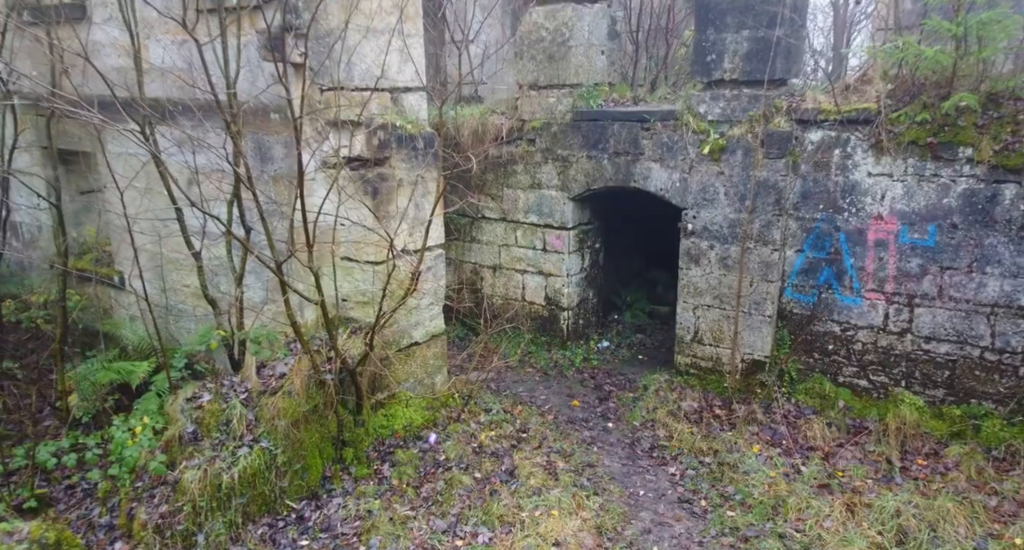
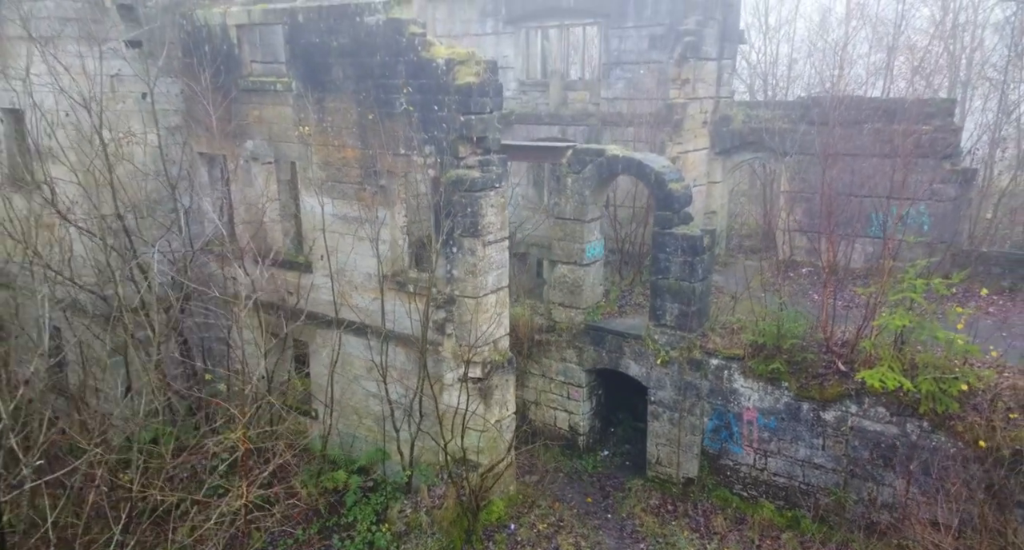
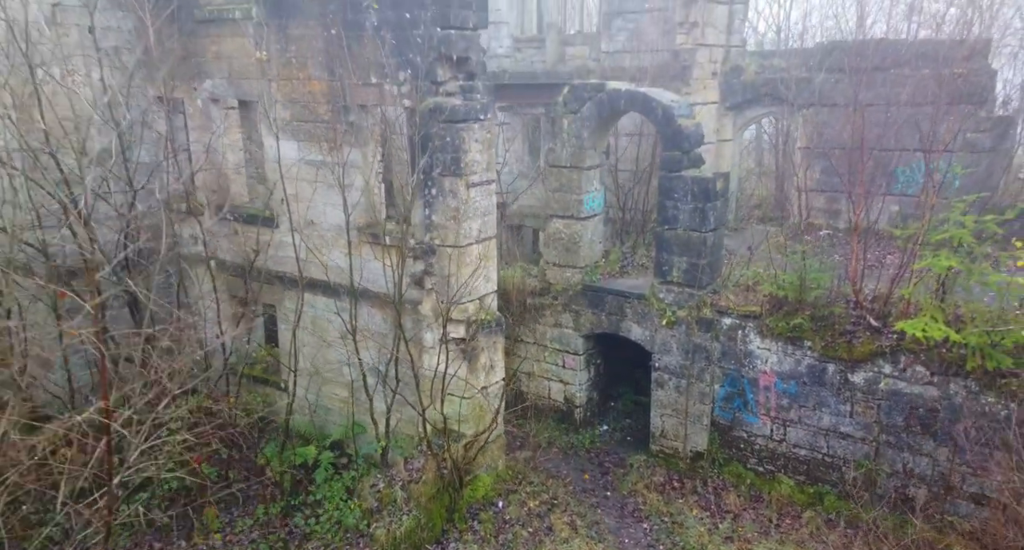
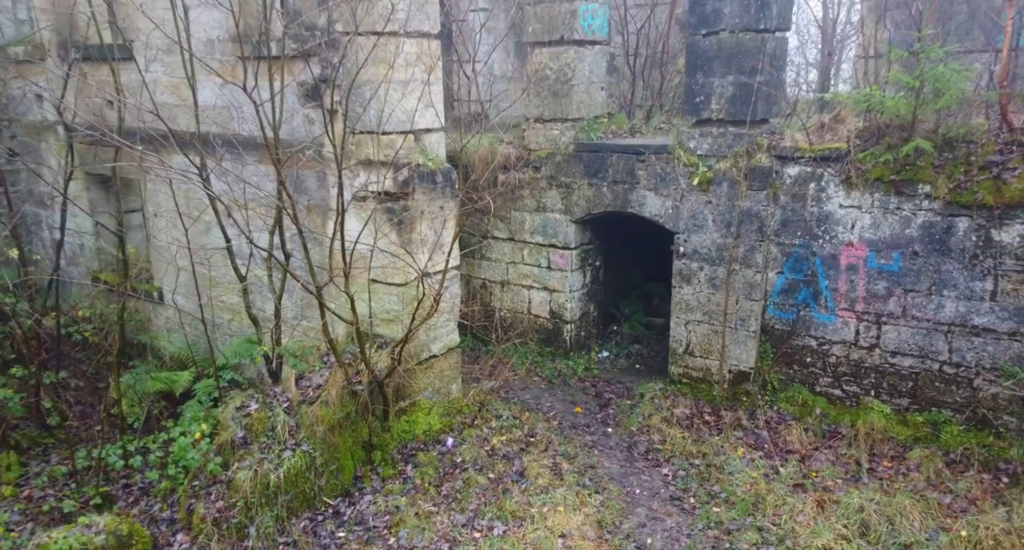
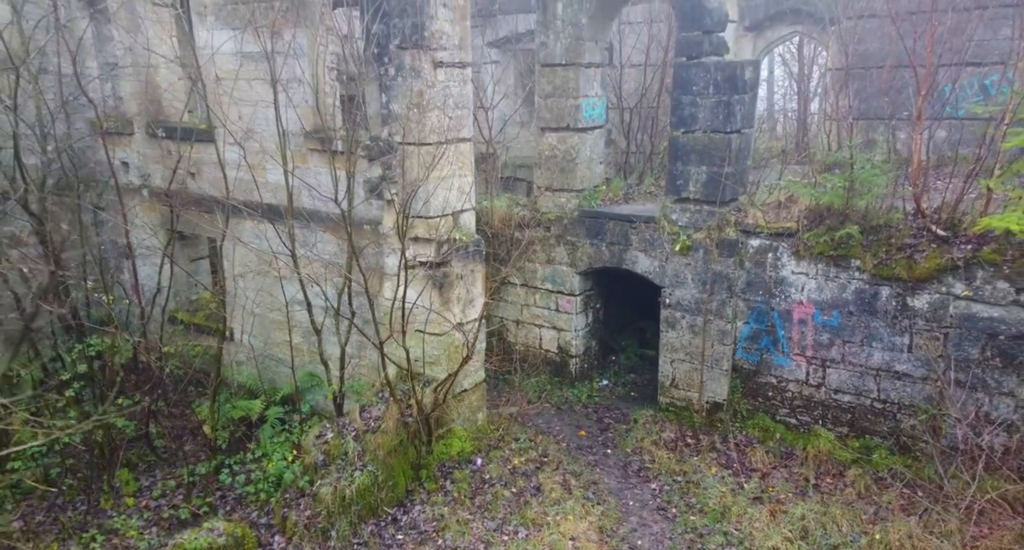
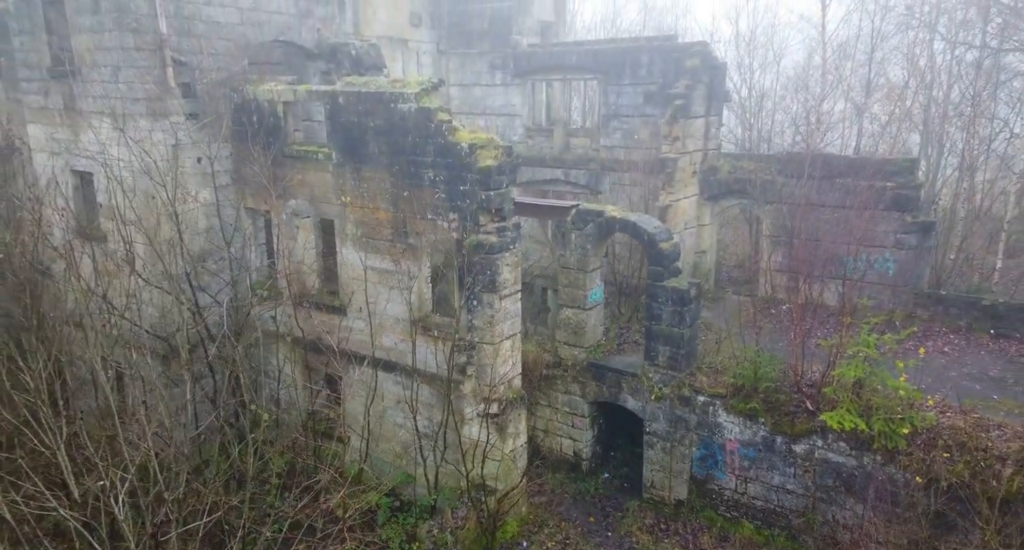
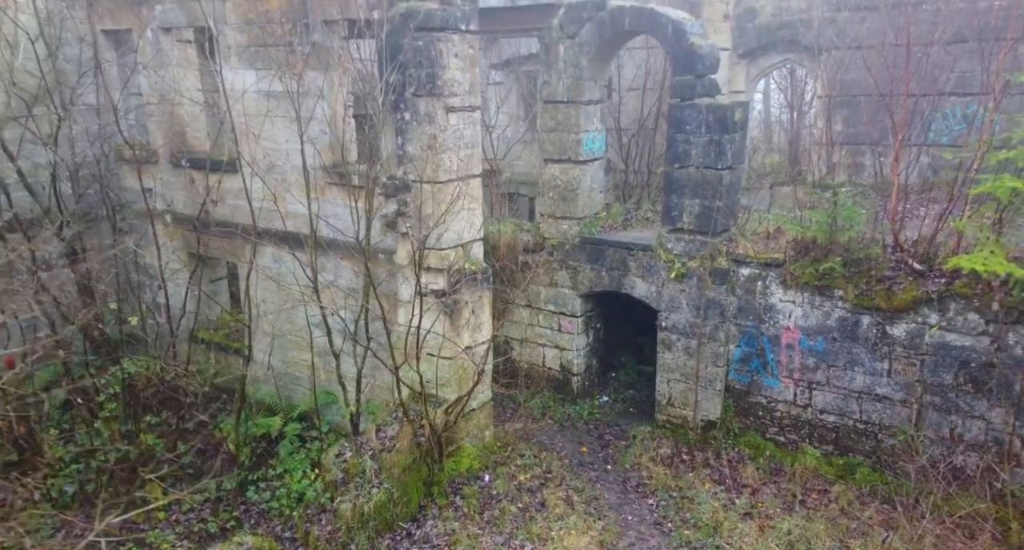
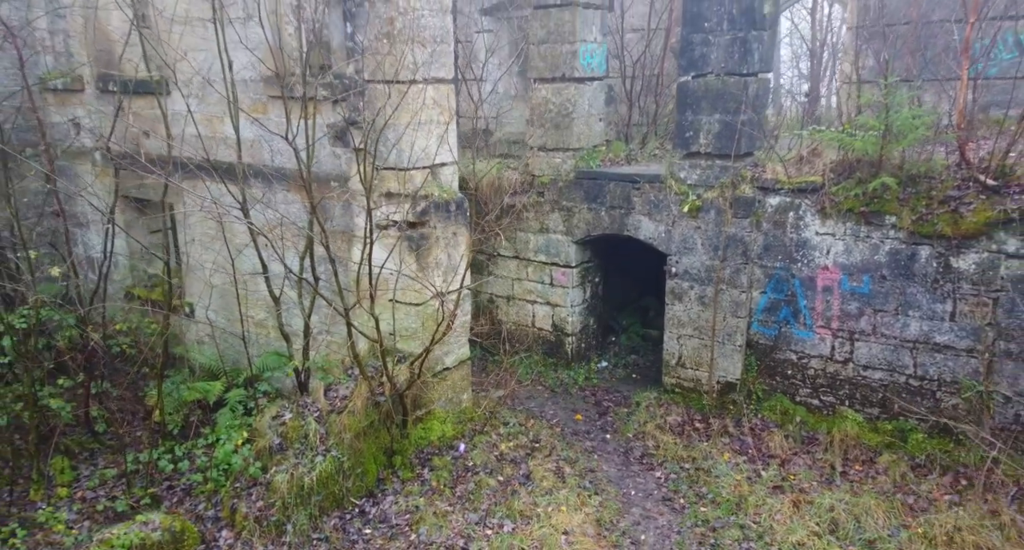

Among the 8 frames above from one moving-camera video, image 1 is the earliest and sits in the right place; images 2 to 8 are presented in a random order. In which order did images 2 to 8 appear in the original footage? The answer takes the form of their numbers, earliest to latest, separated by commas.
4, 8, 5, 7, 3, 2, 6
